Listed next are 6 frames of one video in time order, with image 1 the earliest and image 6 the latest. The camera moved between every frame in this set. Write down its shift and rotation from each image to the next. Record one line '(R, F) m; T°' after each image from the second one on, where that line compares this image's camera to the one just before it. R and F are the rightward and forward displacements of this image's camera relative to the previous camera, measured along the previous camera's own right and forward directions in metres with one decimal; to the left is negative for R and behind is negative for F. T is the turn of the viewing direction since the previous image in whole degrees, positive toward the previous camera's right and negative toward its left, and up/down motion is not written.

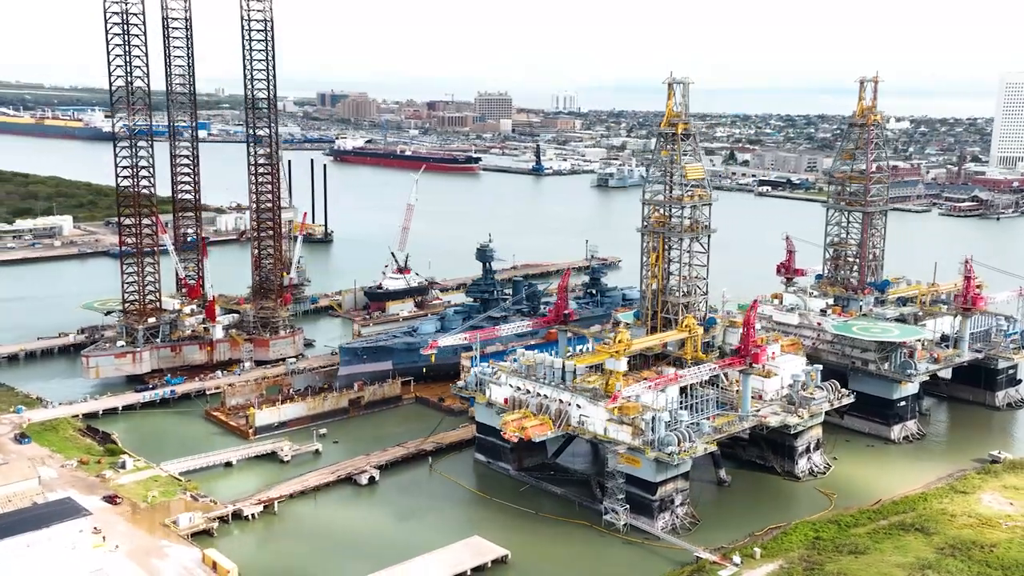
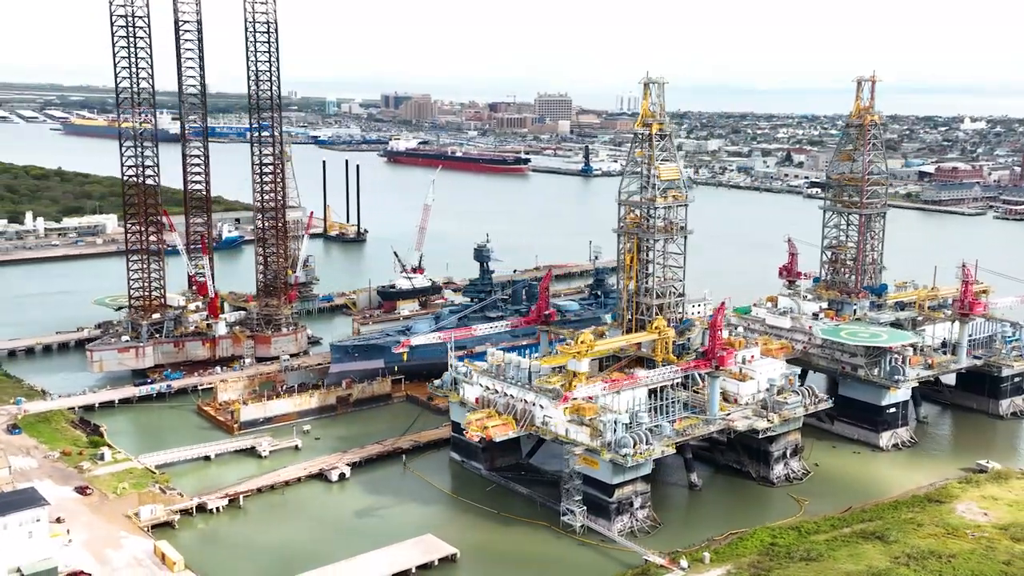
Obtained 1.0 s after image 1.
(+1.6, +0.1) m; -3°
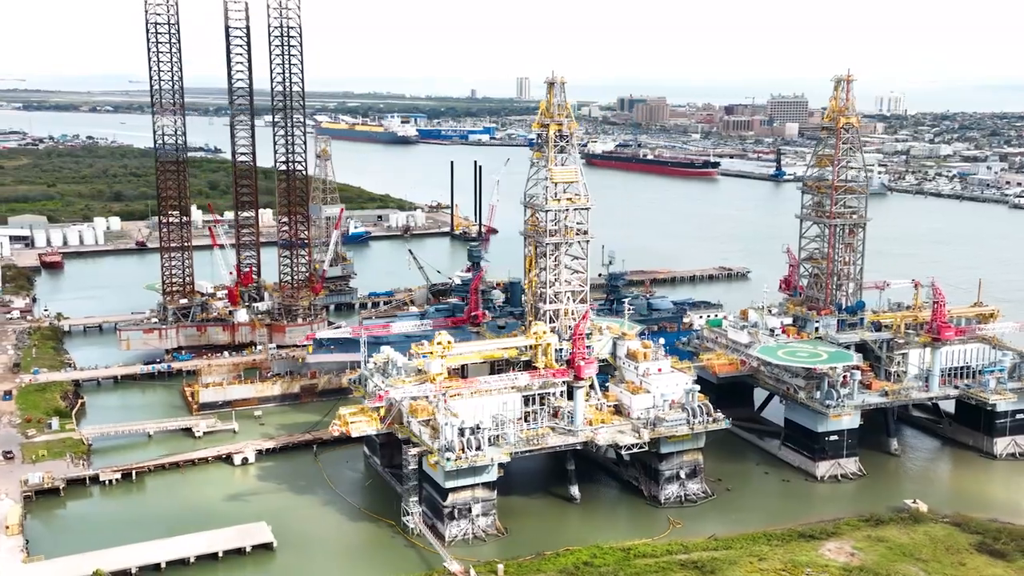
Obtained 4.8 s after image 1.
(+5.8, +0.7) m; -11°
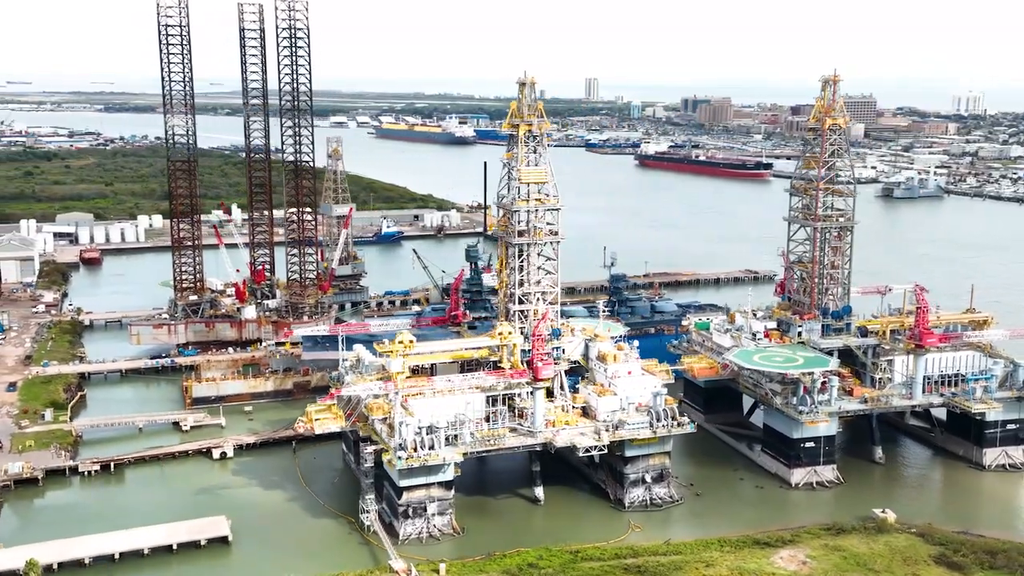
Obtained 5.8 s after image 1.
(+1.6, 0.0) m; -3°
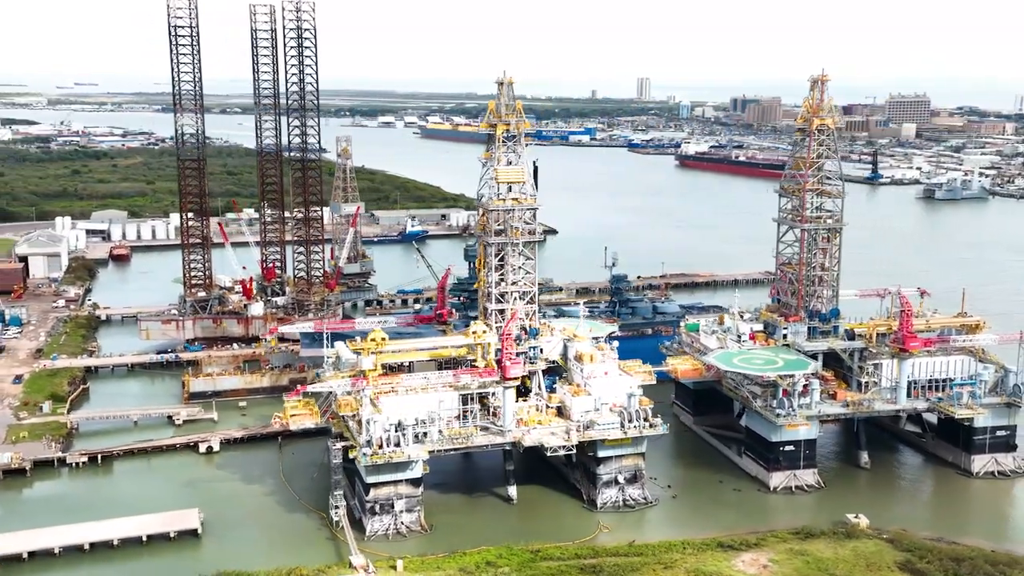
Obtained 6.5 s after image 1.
(+1.2, -0.1) m; -2°
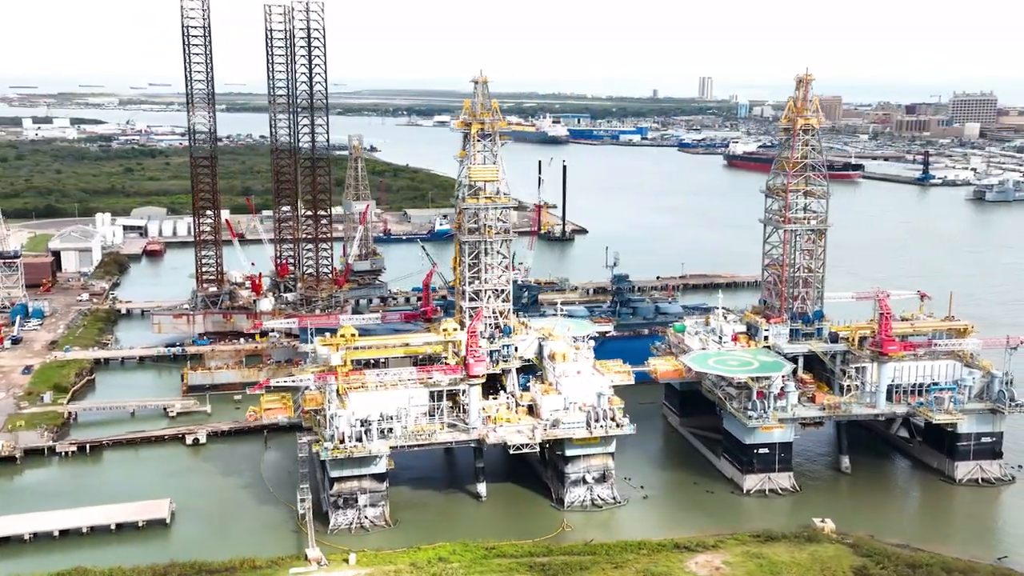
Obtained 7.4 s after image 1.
(+1.4, -0.1) m; -3°
